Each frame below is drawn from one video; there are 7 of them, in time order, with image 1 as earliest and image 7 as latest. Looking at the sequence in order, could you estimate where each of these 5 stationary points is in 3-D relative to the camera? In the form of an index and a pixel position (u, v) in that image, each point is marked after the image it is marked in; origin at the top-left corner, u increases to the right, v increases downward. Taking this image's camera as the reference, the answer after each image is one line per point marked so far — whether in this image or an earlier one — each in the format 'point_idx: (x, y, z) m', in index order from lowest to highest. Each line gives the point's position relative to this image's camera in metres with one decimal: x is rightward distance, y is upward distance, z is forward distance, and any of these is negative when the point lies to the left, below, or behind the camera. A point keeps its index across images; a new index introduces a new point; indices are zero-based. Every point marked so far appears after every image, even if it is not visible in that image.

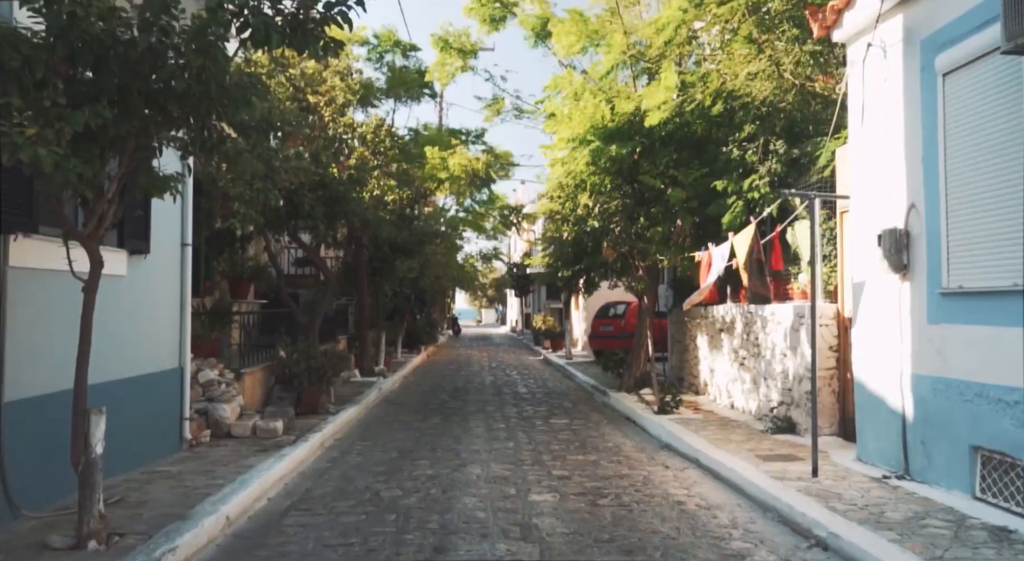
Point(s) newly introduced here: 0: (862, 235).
0: (+3.8, +0.5, +8.7) m
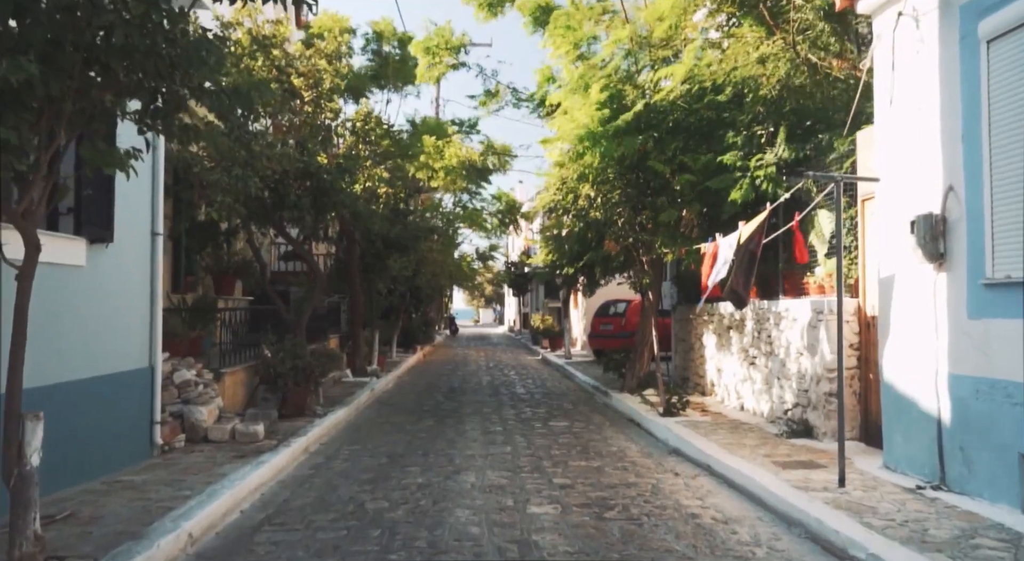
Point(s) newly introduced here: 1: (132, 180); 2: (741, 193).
0: (+3.8, +0.6, +7.9) m
1: (-4.2, +1.1, +8.8) m
2: (+3.4, +1.2, +11.2) m
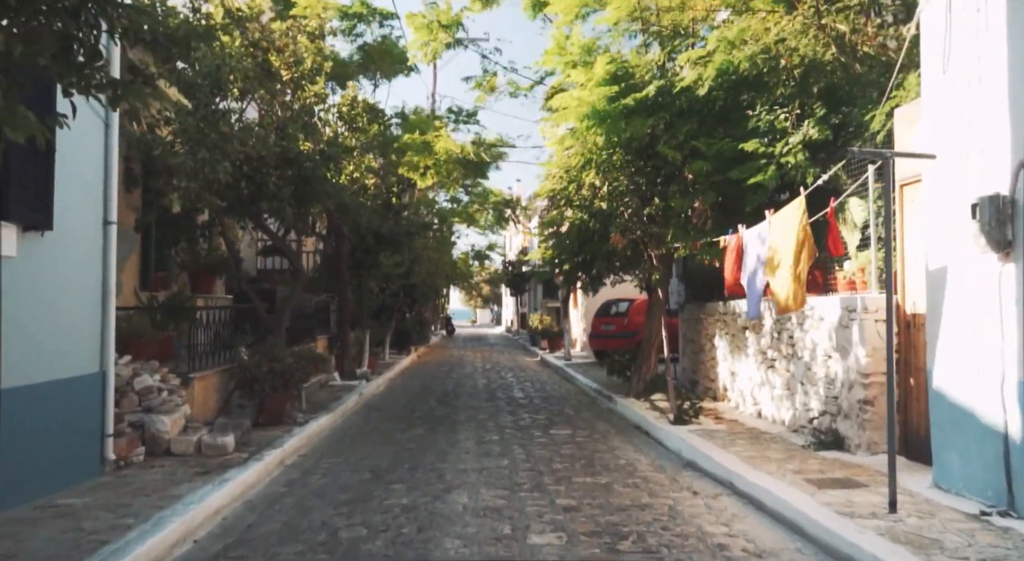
0: (+3.8, +0.7, +6.9) m
1: (-4.2, +1.2, +7.7) m
2: (+3.4, +1.3, +10.2) m
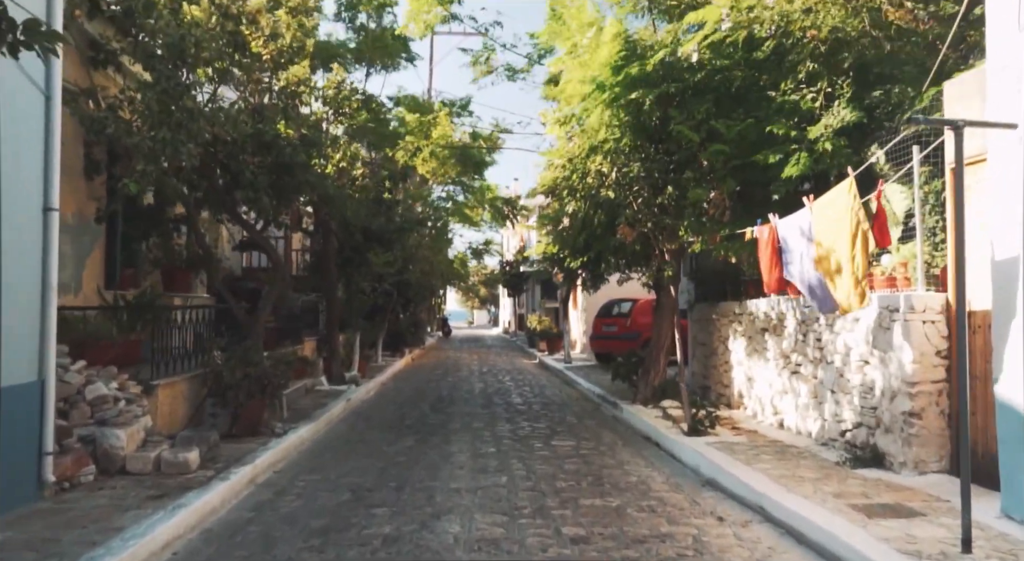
0: (+3.8, +0.7, +5.9) m
1: (-4.2, +1.2, +6.7) m
2: (+3.4, +1.3, +9.2) m
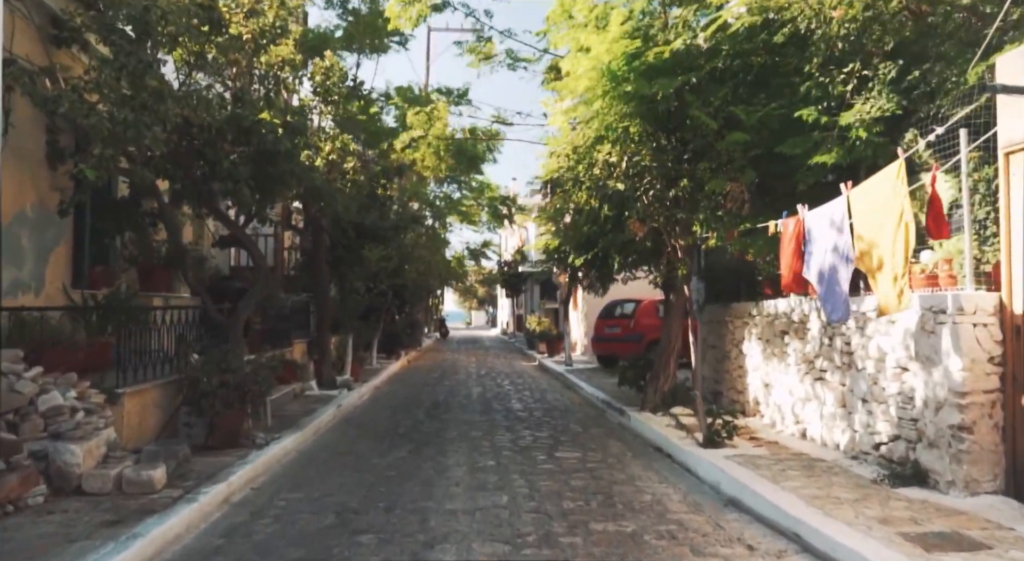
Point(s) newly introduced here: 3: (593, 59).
0: (+3.8, +0.7, +5.1) m
1: (-4.2, +1.2, +5.9) m
2: (+3.4, +1.3, +8.3) m
3: (+1.0, +2.8, +10.0) m
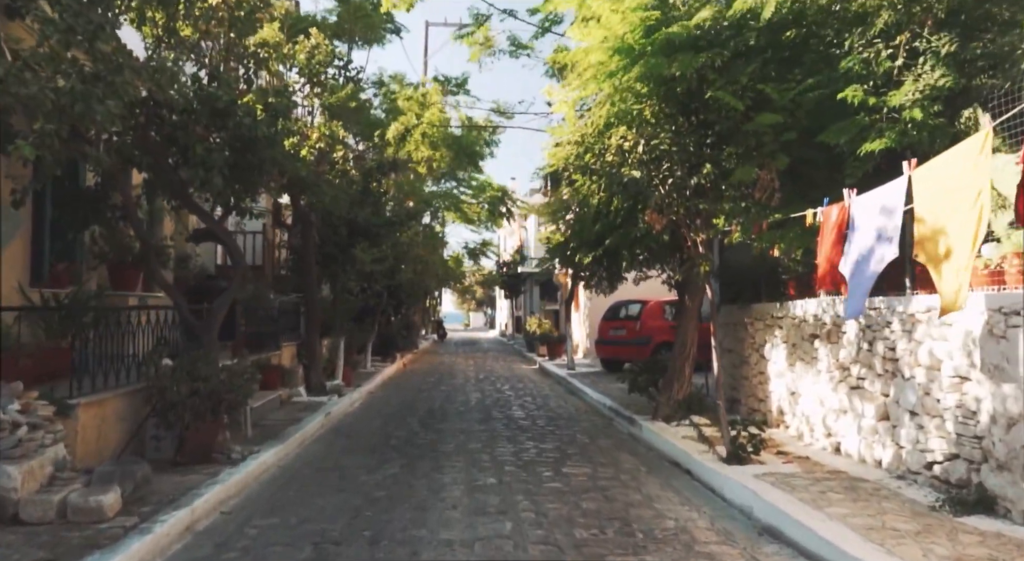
0: (+3.9, +0.8, +4.2) m
1: (-4.2, +1.3, +4.9) m
2: (+3.4, +1.4, +7.4) m
3: (+1.1, +2.8, +9.0) m
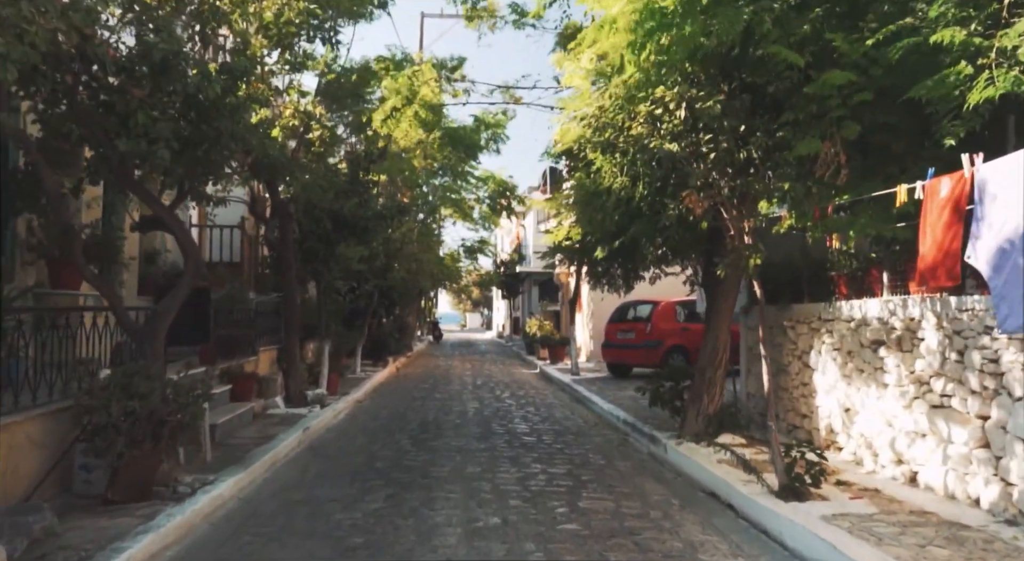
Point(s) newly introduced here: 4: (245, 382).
0: (+4.0, +0.8, +2.6) m
1: (-4.1, +1.3, +3.3) m
2: (+3.5, +1.4, +5.8) m
3: (+1.1, +2.9, +7.4) m
4: (-4.4, -1.7, +12.9) m
